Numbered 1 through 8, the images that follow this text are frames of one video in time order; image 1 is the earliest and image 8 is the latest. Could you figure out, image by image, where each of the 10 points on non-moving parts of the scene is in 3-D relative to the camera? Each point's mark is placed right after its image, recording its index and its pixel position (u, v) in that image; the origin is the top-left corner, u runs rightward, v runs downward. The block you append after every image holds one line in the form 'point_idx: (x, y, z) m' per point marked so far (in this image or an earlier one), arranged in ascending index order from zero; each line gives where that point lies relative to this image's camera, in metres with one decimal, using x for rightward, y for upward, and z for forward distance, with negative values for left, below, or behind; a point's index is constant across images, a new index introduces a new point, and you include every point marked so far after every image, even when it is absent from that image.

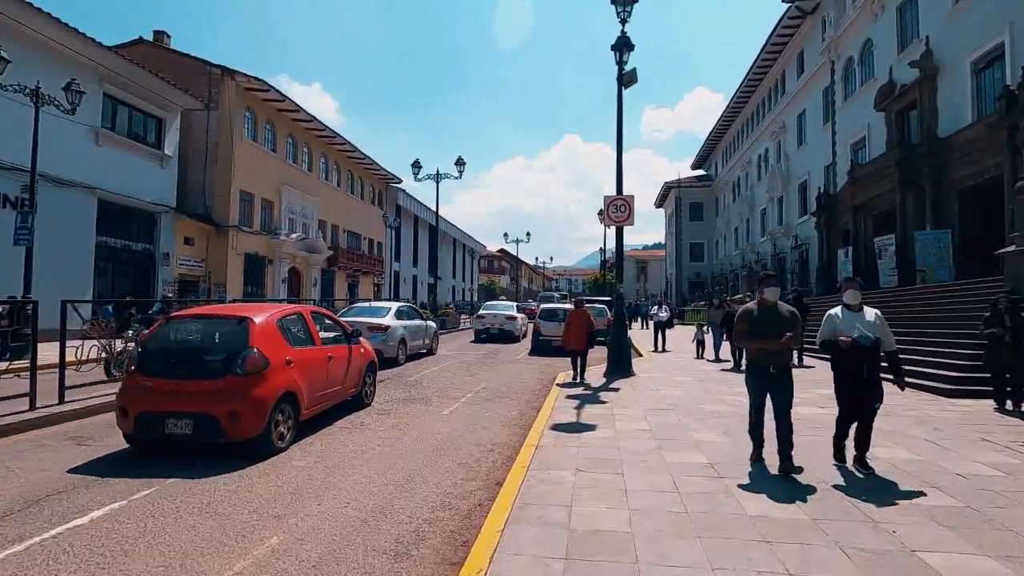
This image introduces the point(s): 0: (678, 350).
0: (+5.7, -2.2, +18.8) m
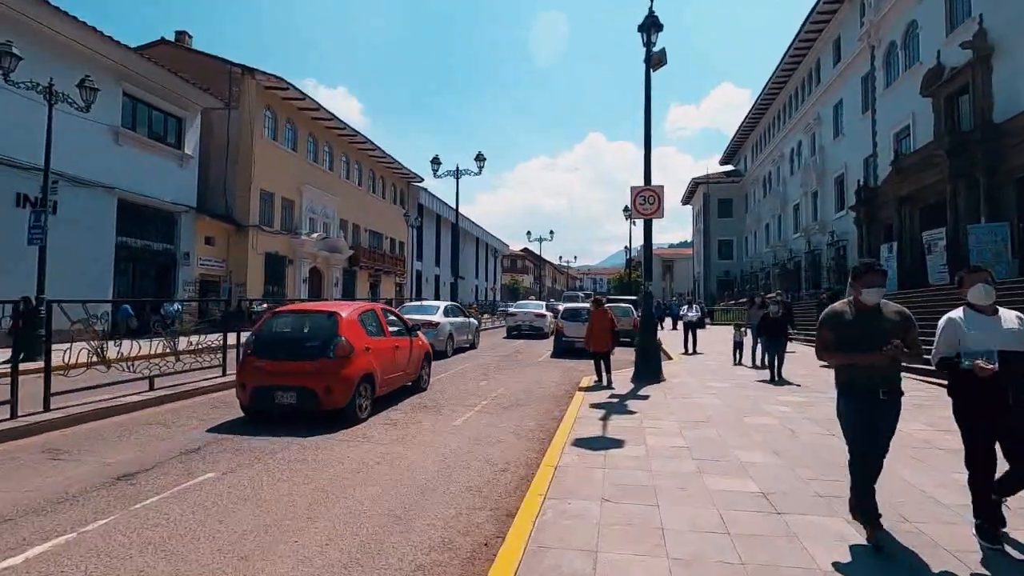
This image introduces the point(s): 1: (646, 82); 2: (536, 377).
0: (+6.4, -2.1, +17.6) m
1: (+3.6, +5.5, +14.4) m
2: (+0.6, -2.3, +13.9) m
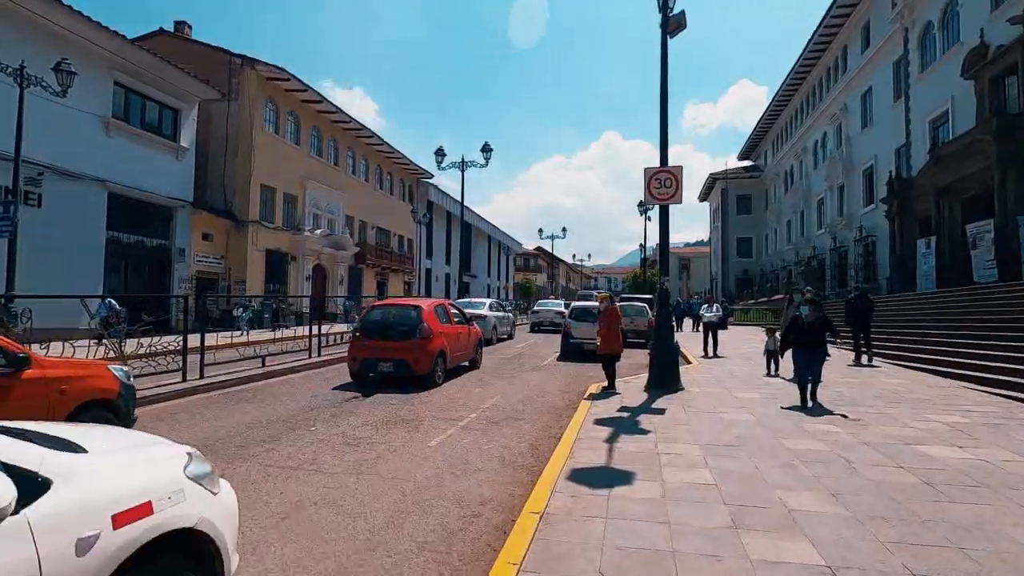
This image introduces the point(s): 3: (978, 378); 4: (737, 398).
0: (+6.5, -2.0, +16.0) m
1: (+3.6, +5.5, +12.8) m
2: (+0.6, -2.2, +12.4) m
3: (+10.9, -2.1, +12.7) m
4: (+4.0, -2.0, +9.7) m
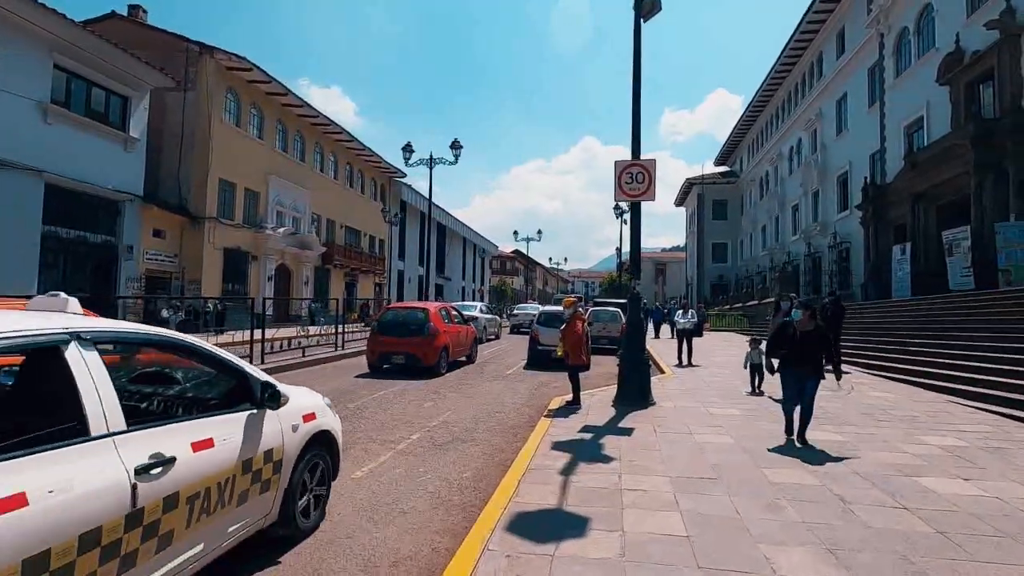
0: (+5.4, -2.2, +15.2) m
1: (+2.7, +5.4, +11.9) m
2: (-0.3, -2.3, +11.4) m
3: (+10.0, -2.3, +12.0) m
4: (+3.2, -2.1, +8.8) m
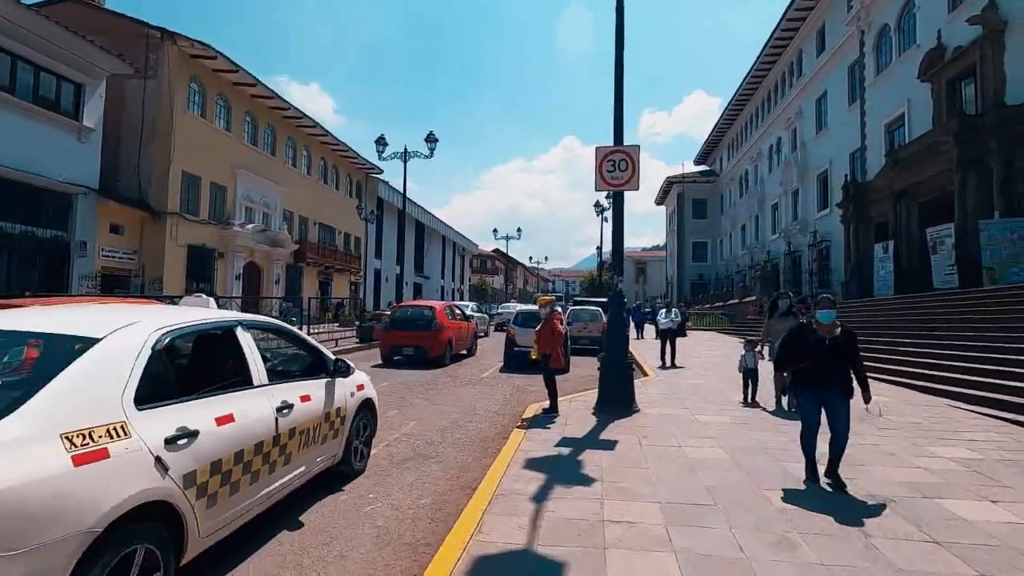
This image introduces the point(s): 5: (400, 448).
0: (+4.8, -2.1, +14.5) m
1: (+2.2, +5.5, +11.2) m
2: (-0.8, -2.2, +10.5) m
3: (+9.4, -2.2, +11.5) m
4: (+2.8, -2.0, +8.1) m
5: (-1.5, -2.1, +7.3) m
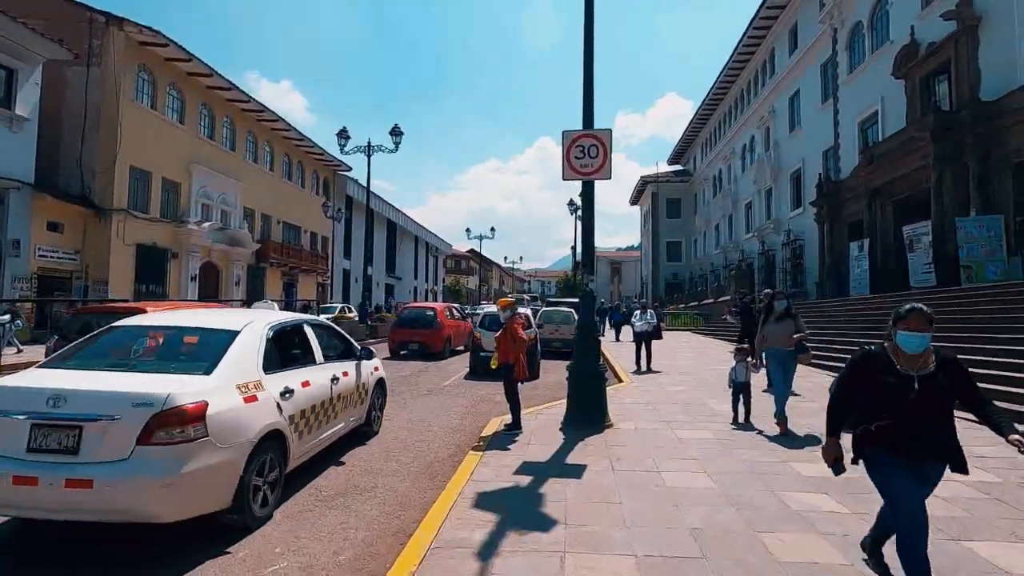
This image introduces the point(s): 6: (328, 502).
0: (+3.9, -2.1, +13.7) m
1: (+1.4, +5.5, +10.2) m
2: (-1.5, -2.2, +9.5) m
3: (+8.7, -2.2, +10.9) m
4: (+2.2, -2.0, +7.2) m
5: (-2.0, -2.1, +6.2) m
6: (-1.9, -2.1, +5.4) m
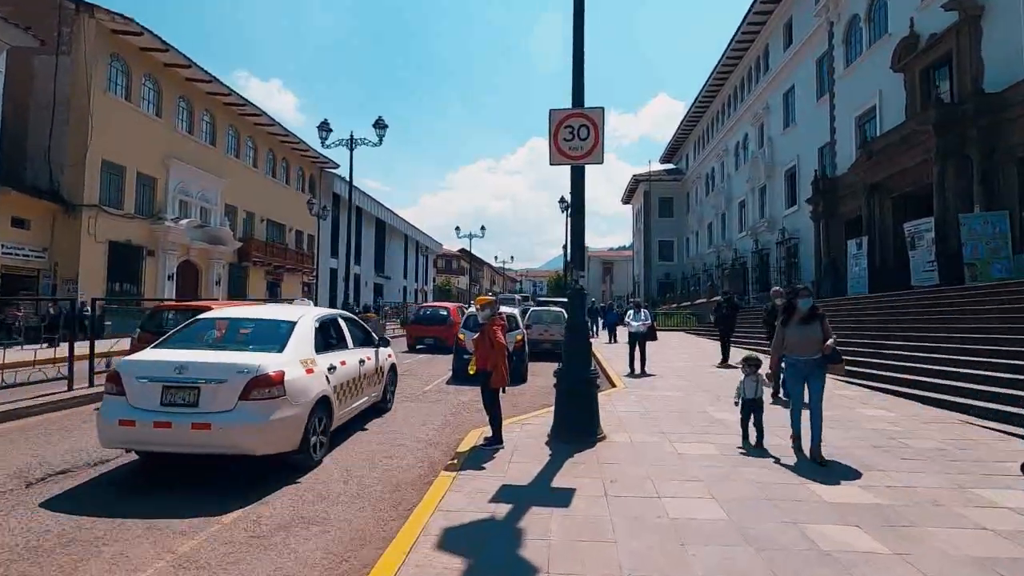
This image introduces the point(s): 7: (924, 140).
0: (+3.6, -2.1, +12.9) m
1: (+1.2, +5.5, +9.4) m
2: (-1.8, -2.2, +8.6) m
3: (+8.4, -2.2, +10.2) m
4: (+2.0, -2.0, +6.3) m
5: (-2.3, -2.1, +5.3) m
6: (-2.1, -2.1, +4.5) m
7: (+14.5, +5.2, +19.1) m
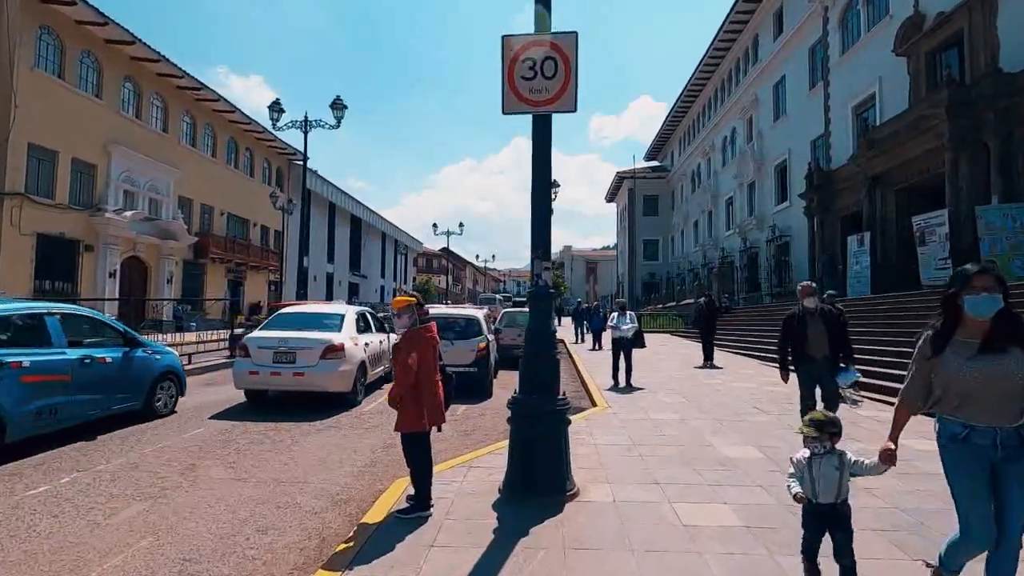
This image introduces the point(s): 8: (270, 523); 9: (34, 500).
0: (+2.8, -2.0, +10.9) m
1: (+0.5, +5.6, +7.3) m
2: (-2.4, -2.2, +6.4) m
3: (+7.7, -2.1, +8.3) m
4: (+1.4, -2.0, +4.3) m
5: (-2.8, -2.1, +3.1) m
6: (-2.6, -2.0, +2.4) m
7: (+13.6, +5.2, +17.5) m
8: (-2.2, -2.1, +4.9) m
9: (-4.6, -2.1, +5.1) m
